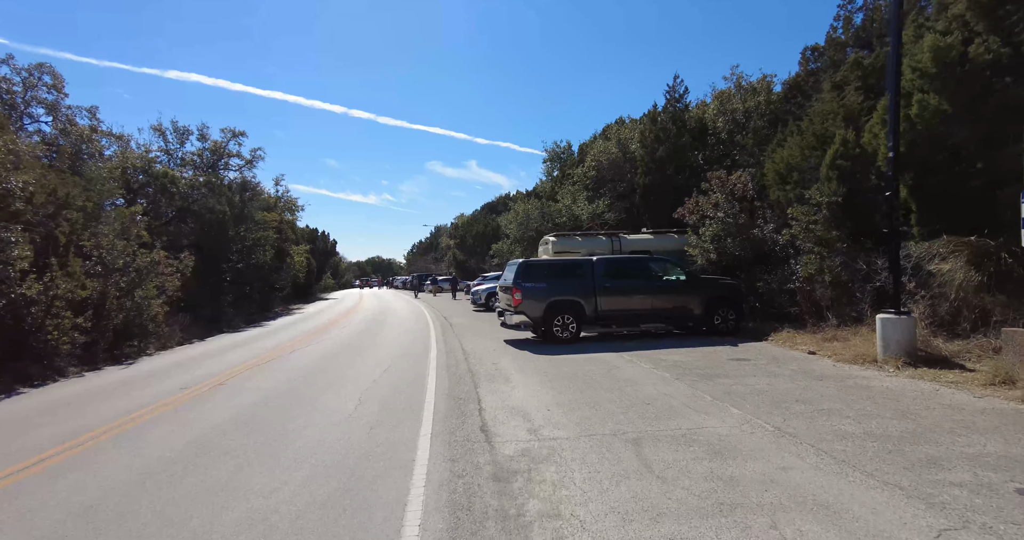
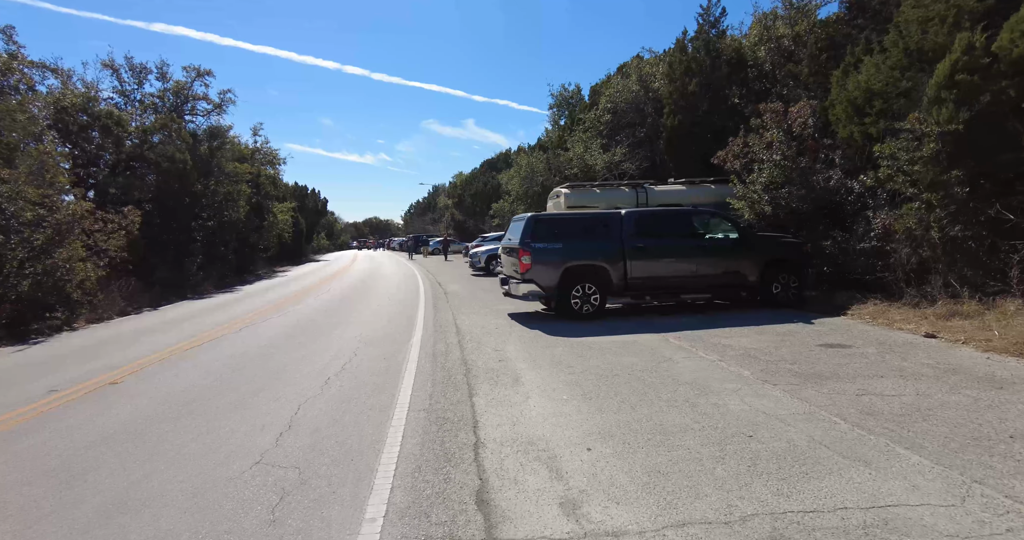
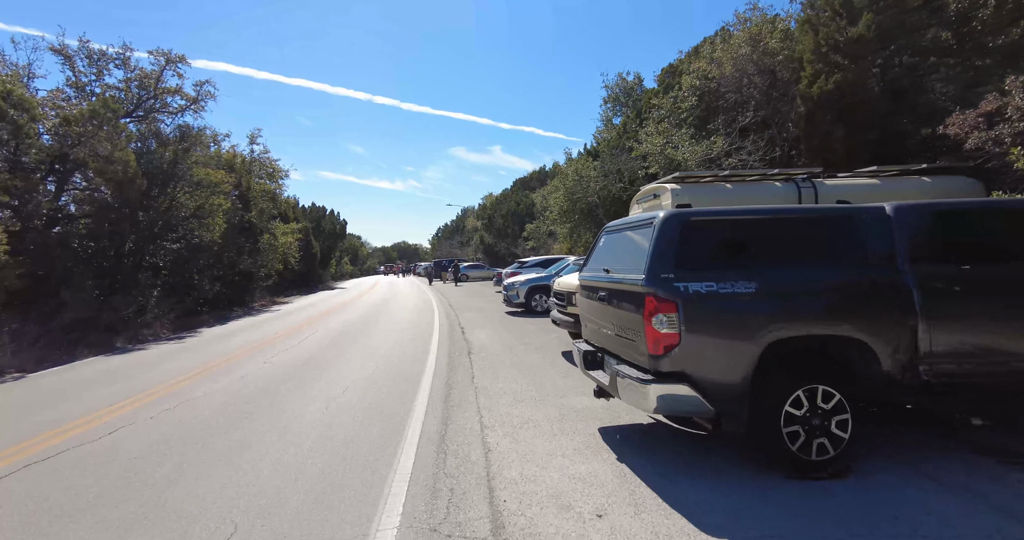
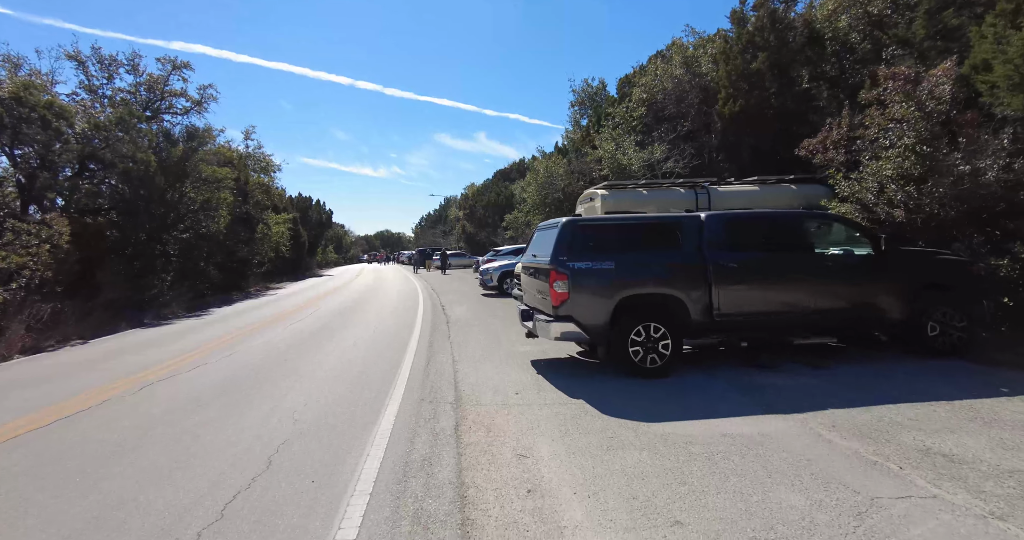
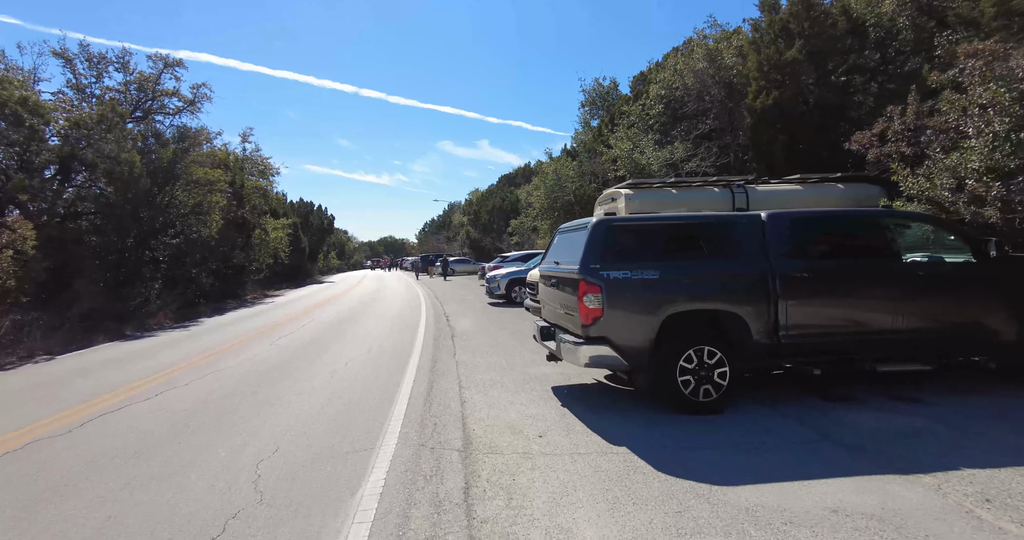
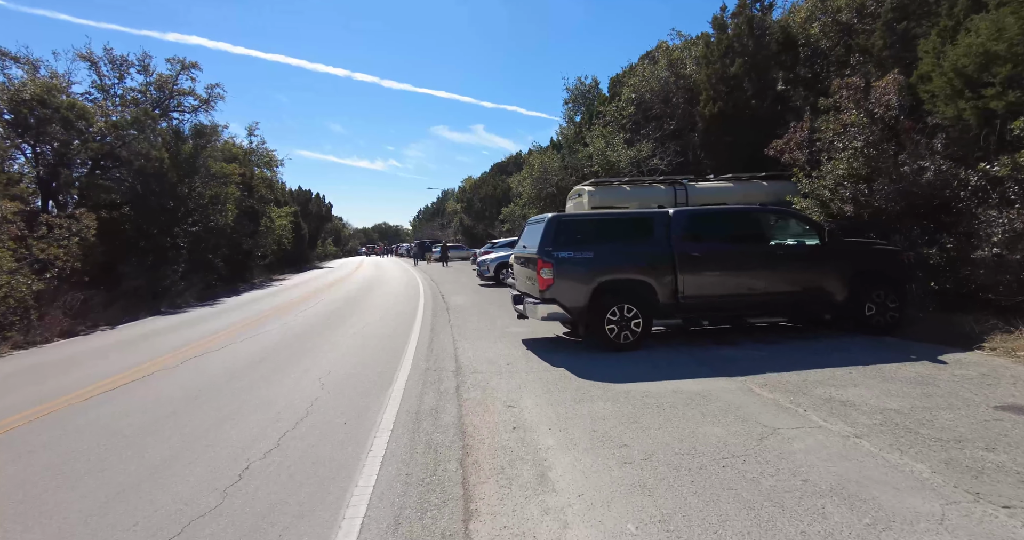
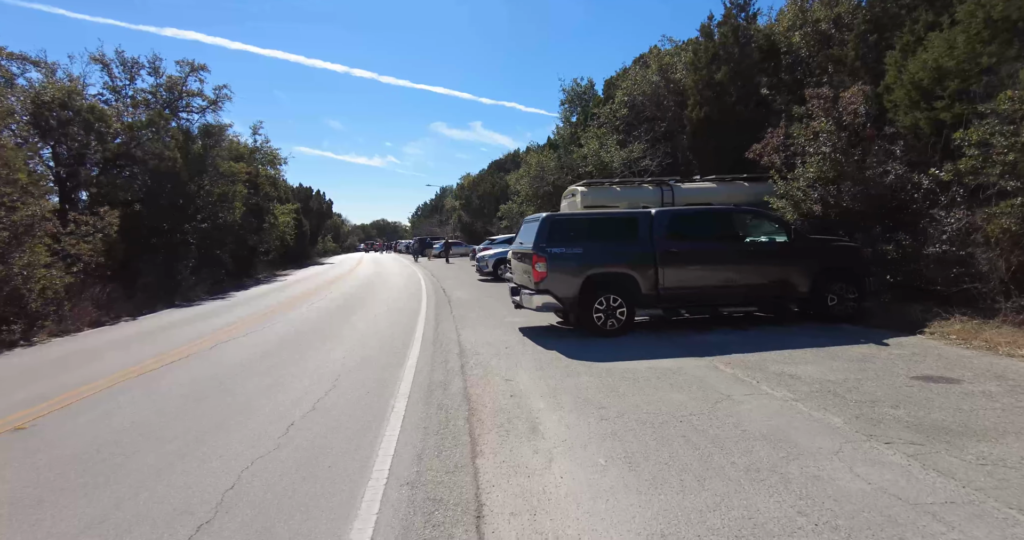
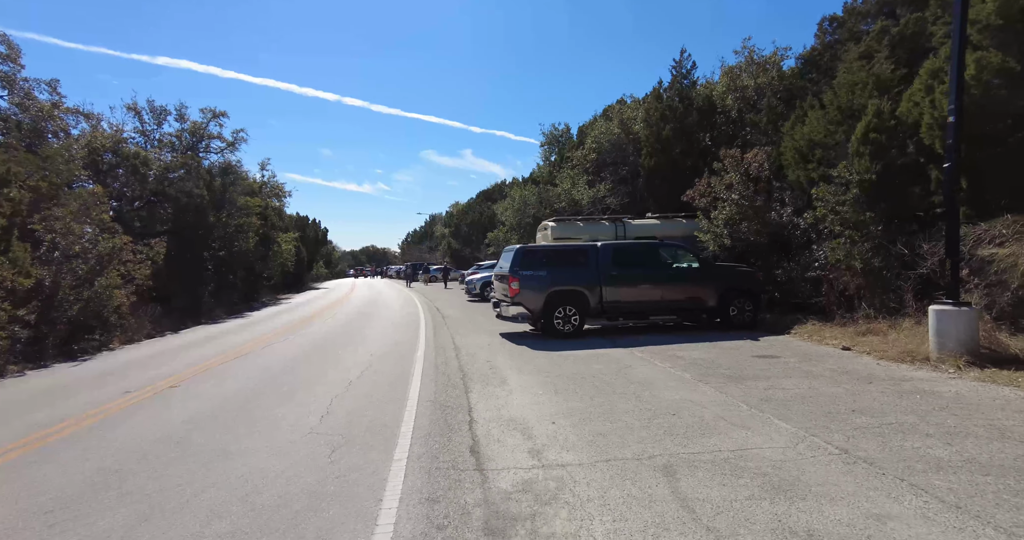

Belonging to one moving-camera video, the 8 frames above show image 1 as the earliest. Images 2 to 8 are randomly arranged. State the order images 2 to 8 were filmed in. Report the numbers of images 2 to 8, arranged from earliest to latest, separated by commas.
8, 2, 7, 6, 4, 5, 3
